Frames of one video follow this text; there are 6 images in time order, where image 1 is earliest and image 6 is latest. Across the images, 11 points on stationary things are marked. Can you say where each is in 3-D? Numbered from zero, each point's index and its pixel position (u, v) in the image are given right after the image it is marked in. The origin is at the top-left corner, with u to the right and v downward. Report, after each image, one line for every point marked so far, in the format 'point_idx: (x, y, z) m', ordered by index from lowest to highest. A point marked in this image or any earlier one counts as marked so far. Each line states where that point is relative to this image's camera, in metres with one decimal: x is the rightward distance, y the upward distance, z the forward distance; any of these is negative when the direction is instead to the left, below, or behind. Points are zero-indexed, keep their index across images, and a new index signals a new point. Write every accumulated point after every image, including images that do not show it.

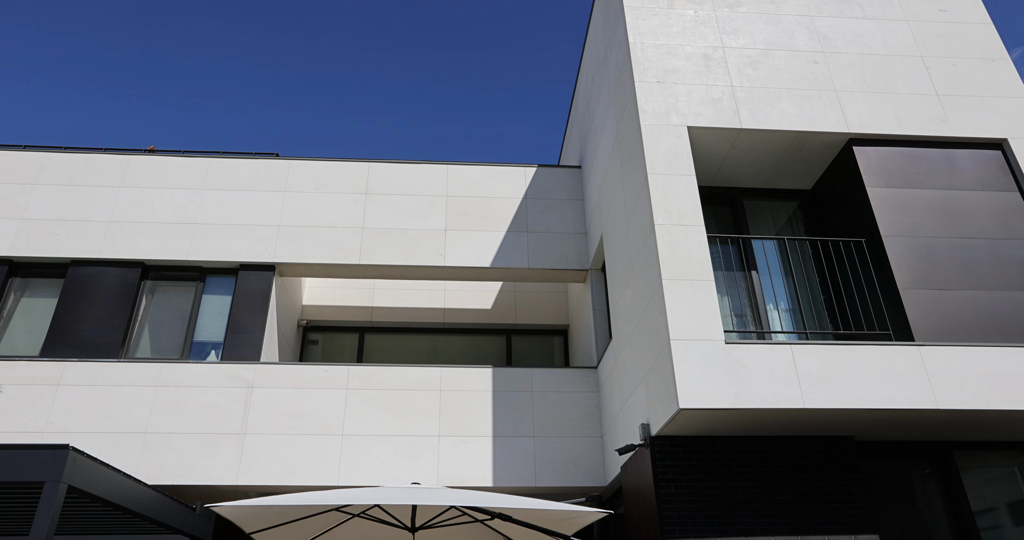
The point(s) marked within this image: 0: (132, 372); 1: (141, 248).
0: (-4.3, -1.1, +7.2) m
1: (-4.6, +0.3, +8.0) m
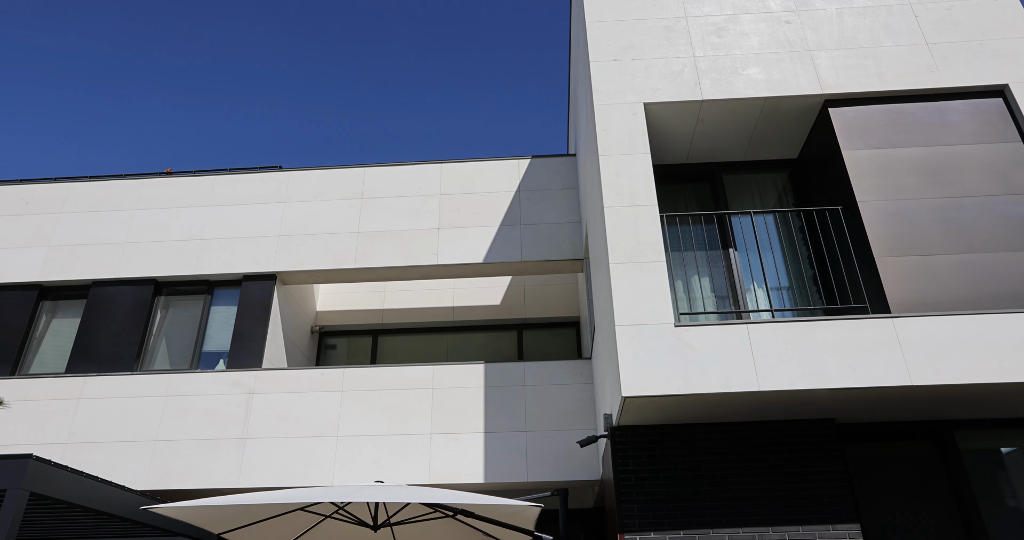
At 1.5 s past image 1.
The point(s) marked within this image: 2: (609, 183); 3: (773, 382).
0: (-4.3, -1.3, +7.6) m
1: (-4.7, 0.0, +8.5) m
2: (+0.8, +0.7, +5.3) m
3: (+1.8, -0.8, +4.4) m
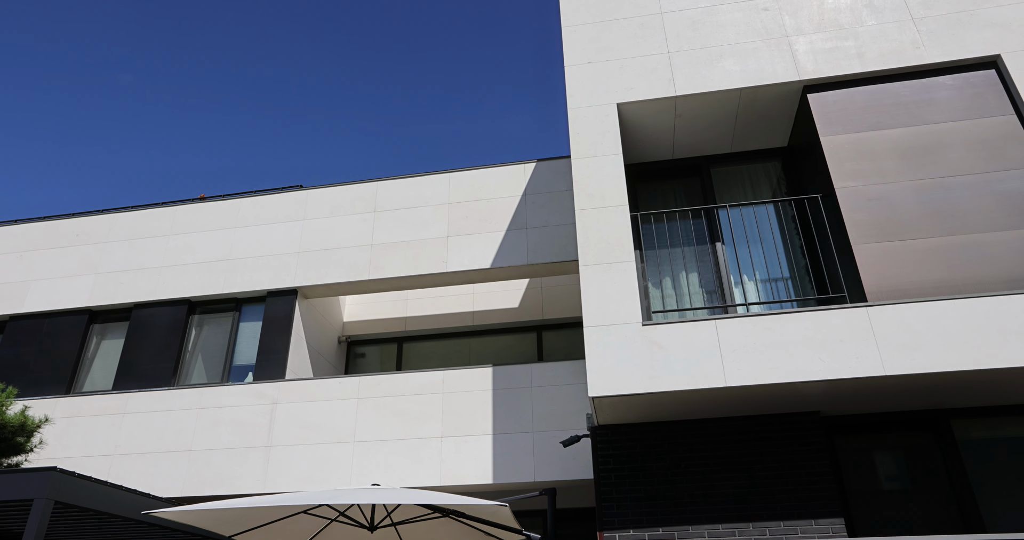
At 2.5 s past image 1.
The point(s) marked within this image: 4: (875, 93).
0: (-4.2, -1.6, +8.2) m
1: (-4.6, -0.2, +9.0) m
2: (+0.6, +0.7, +5.3) m
3: (+1.5, -0.7, +4.4) m
4: (+3.1, +1.5, +5.4) m
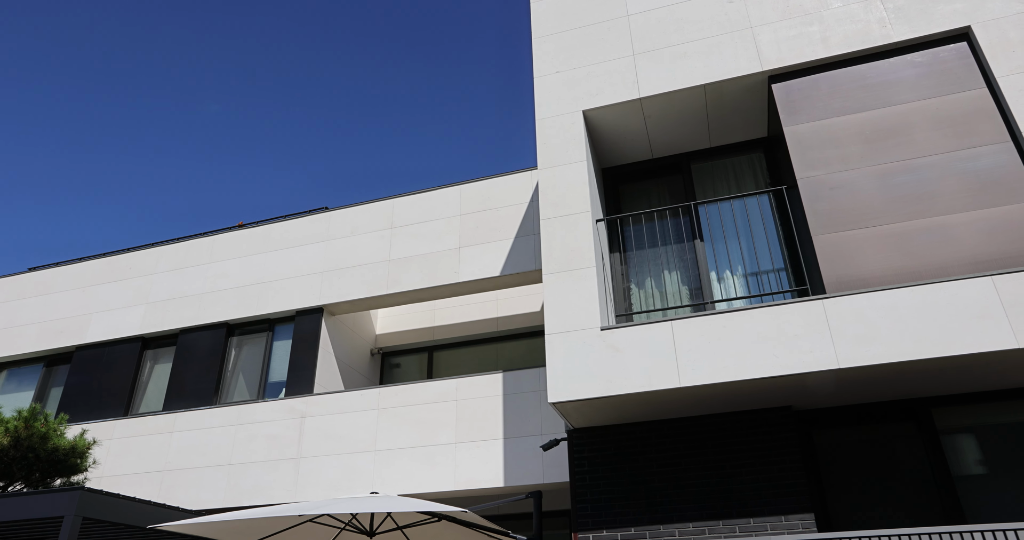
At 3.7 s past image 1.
0: (-4.0, -2.0, +8.8) m
1: (-4.4, -0.6, +9.7) m
2: (+0.3, +0.6, +5.5) m
3: (+1.2, -0.7, +4.4) m
4: (+2.7, +1.6, +5.3) m
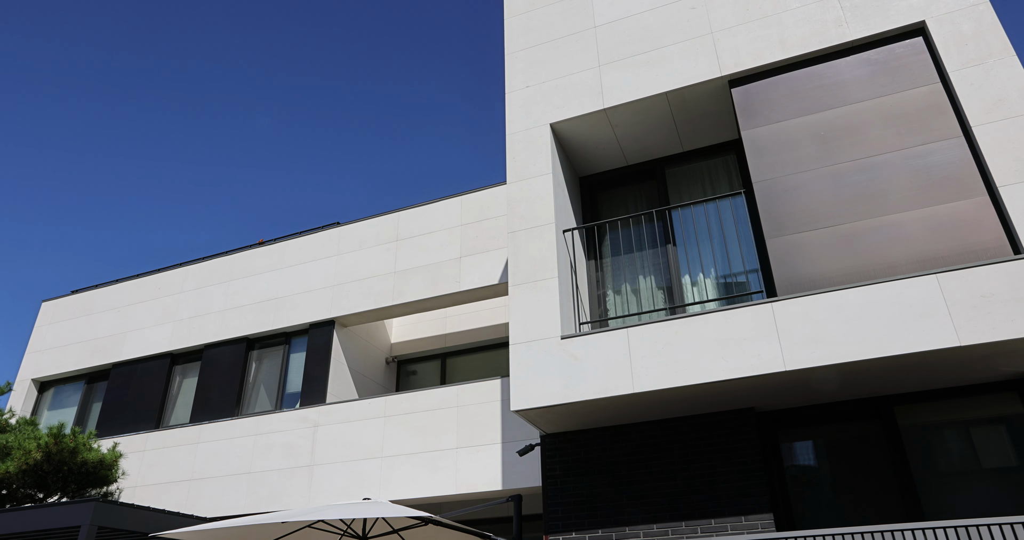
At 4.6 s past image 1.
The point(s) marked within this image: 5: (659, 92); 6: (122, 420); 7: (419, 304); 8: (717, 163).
0: (-3.9, -2.2, +9.3) m
1: (-4.3, -0.9, +10.2) m
2: (0.0, +0.5, +5.7) m
3: (+1.0, -0.8, +4.5) m
4: (+2.4, +1.6, +5.3) m
5: (+1.3, +1.6, +5.6) m
6: (-6.2, -2.4, +10.3) m
7: (-1.4, -0.5, +9.4) m
8: (+2.0, +1.1, +6.4) m
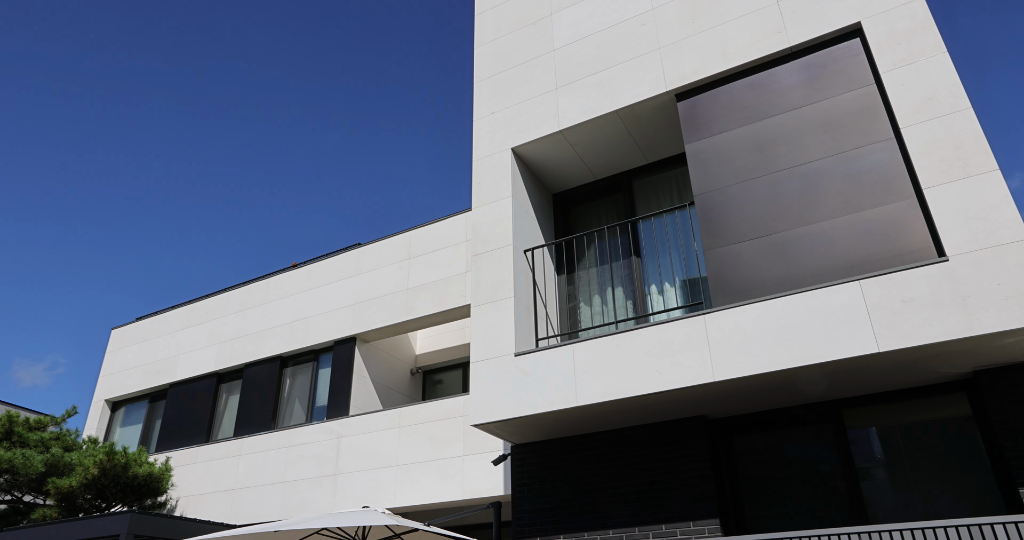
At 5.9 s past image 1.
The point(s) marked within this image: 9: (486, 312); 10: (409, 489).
0: (-3.7, -2.6, +10.0) m
1: (-4.0, -1.3, +11.0) m
2: (-0.3, +0.3, +6.0) m
3: (+0.6, -0.9, +4.8) m
4: (+1.9, +1.5, +5.4) m
5: (+0.9, +1.4, +5.8) m
6: (-5.9, -2.9, +11.3) m
7: (-1.3, -0.7, +9.9) m
8: (+1.7, +1.0, +6.5) m
9: (-0.2, -0.4, +5.5) m
10: (-1.4, -2.9, +8.5) m
